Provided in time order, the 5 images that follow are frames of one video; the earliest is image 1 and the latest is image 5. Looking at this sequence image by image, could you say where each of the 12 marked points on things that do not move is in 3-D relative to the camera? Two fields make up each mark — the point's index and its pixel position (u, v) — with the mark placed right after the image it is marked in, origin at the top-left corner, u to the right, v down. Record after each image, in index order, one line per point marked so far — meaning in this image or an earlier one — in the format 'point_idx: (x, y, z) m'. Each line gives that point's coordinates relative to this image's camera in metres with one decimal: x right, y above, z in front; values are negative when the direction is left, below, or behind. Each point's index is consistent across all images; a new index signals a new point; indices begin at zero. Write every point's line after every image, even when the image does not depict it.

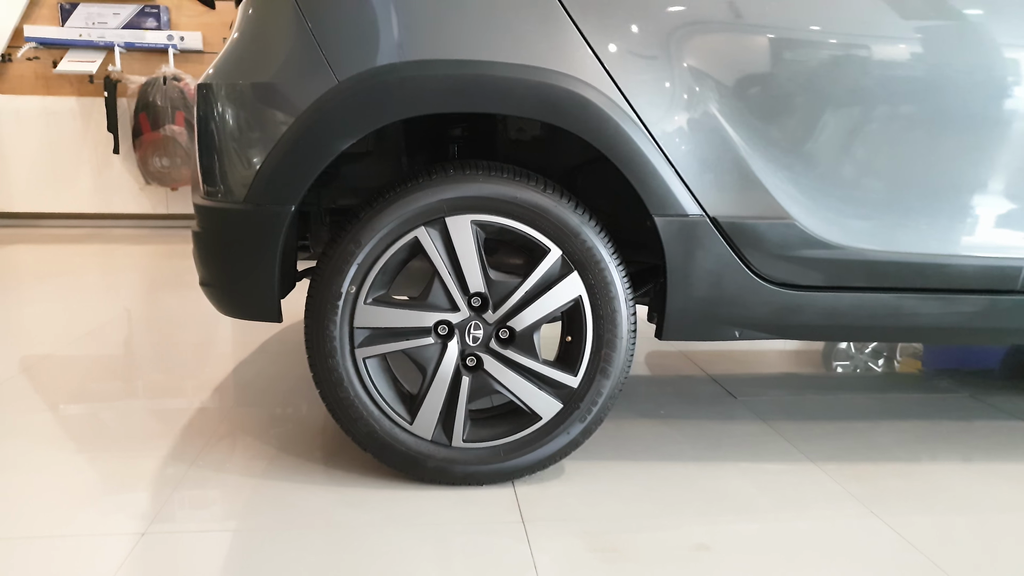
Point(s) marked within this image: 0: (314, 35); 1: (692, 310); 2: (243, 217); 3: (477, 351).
0: (-0.3, +0.4, +1.1) m
1: (+0.3, 0.0, +1.2) m
2: (-0.4, +0.1, +1.2) m
3: (-0.1, -0.1, +1.2) m
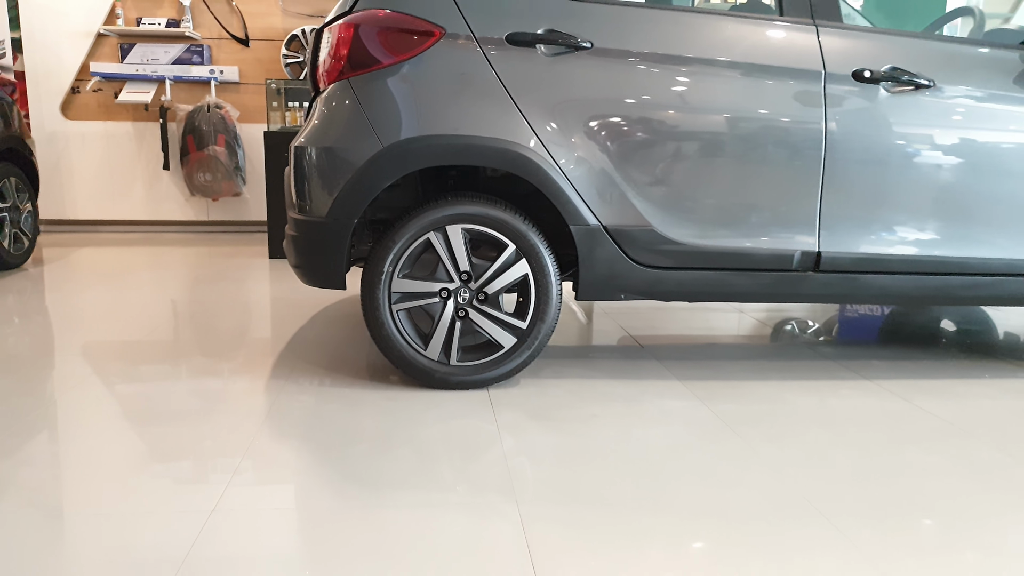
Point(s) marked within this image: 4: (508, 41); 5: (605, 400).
0: (-0.4, +0.4, +1.9) m
1: (+0.2, 0.0, +2.0) m
2: (-0.5, +0.2, +2.0) m
3: (-0.1, 0.0, +2.0) m
4: (0.0, +0.6, +1.9) m
5: (+0.2, -0.3, +2.0) m
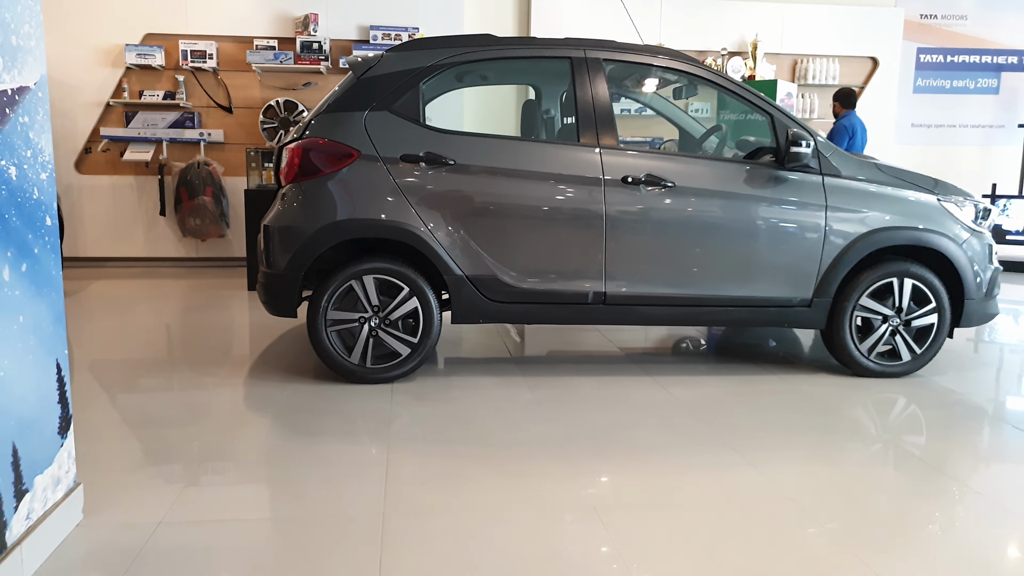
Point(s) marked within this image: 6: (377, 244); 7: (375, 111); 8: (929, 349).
0: (-0.8, +0.3, +2.9) m
1: (-0.2, -0.1, +3.1) m
2: (-0.9, 0.0, +3.0) m
3: (-0.5, -0.2, +3.0) m
4: (-0.4, +0.5, +3.0) m
5: (-0.2, -0.4, +3.1) m
6: (-0.6, +0.2, +3.1) m
7: (-0.5, +0.7, +3.0) m
8: (+1.8, -0.3, +3.3) m
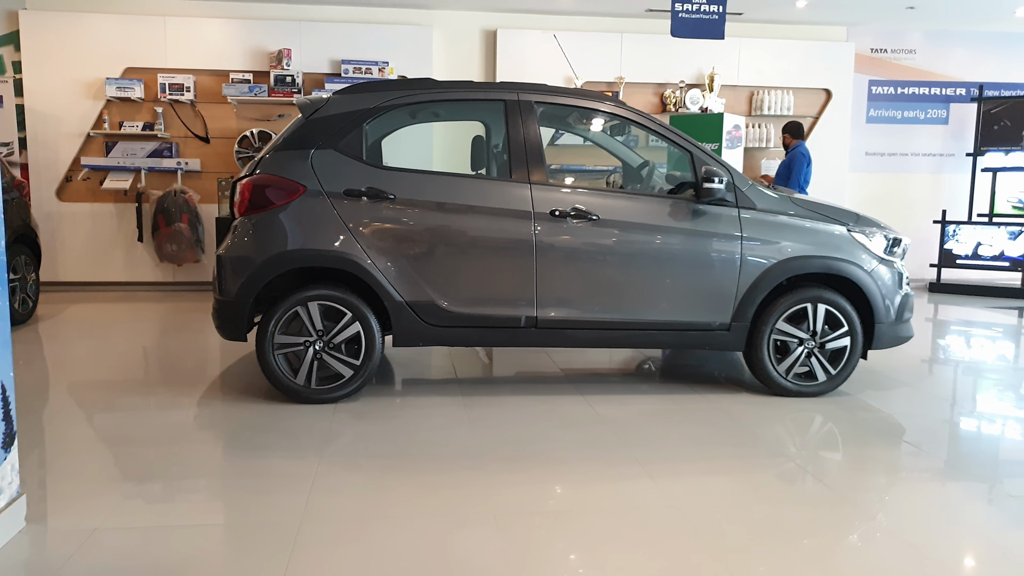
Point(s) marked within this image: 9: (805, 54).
0: (-1.1, +0.2, +3.2) m
1: (-0.5, -0.2, +3.3) m
2: (-1.2, -0.1, +3.2) m
3: (-0.8, -0.3, +3.2) m
4: (-0.7, +0.4, +3.2) m
5: (-0.5, -0.5, +3.3) m
6: (-0.8, +0.1, +3.3) m
7: (-0.8, +0.6, +3.2) m
8: (+1.5, -0.4, +3.5) m
9: (+2.6, +2.1, +6.8) m
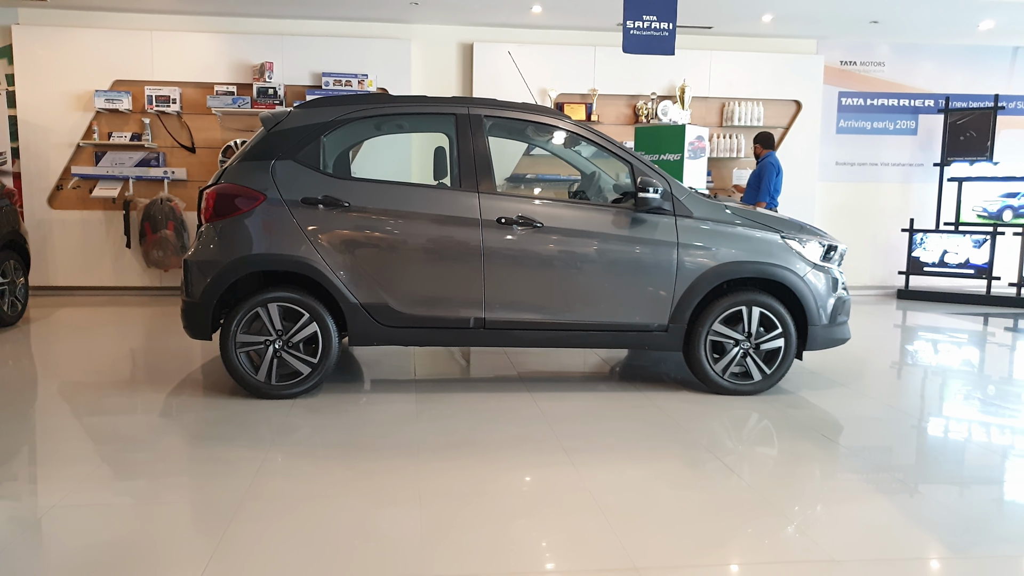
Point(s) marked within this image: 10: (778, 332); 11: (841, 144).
0: (-1.3, +0.2, +3.4) m
1: (-0.7, -0.2, +3.5) m
2: (-1.4, -0.1, +3.4) m
3: (-1.1, -0.3, +3.4) m
4: (-0.9, +0.4, +3.4) m
5: (-0.7, -0.5, +3.5) m
6: (-1.1, +0.1, +3.5) m
7: (-1.1, +0.6, +3.4) m
8: (+1.3, -0.4, +3.7) m
9: (+2.4, +2.1, +7.0) m
10: (+1.3, -0.2, +3.6) m
11: (+3.2, +1.4, +7.3) m
